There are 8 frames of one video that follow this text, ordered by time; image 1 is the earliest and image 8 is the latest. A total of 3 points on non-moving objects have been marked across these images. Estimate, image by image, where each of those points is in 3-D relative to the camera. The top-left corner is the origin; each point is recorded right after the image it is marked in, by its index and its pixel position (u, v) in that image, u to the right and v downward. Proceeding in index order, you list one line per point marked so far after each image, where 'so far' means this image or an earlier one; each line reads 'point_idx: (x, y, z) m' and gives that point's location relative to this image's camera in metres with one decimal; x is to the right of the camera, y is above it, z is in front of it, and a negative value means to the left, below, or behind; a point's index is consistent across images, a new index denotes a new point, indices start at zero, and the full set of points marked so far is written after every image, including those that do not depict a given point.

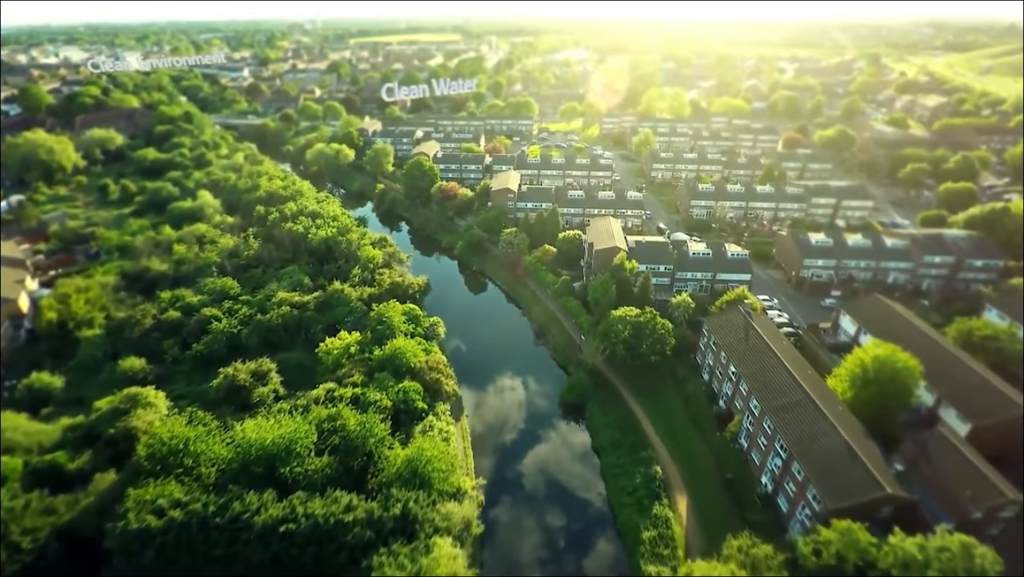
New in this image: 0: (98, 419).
0: (-15.9, -5.1, +18.7) m
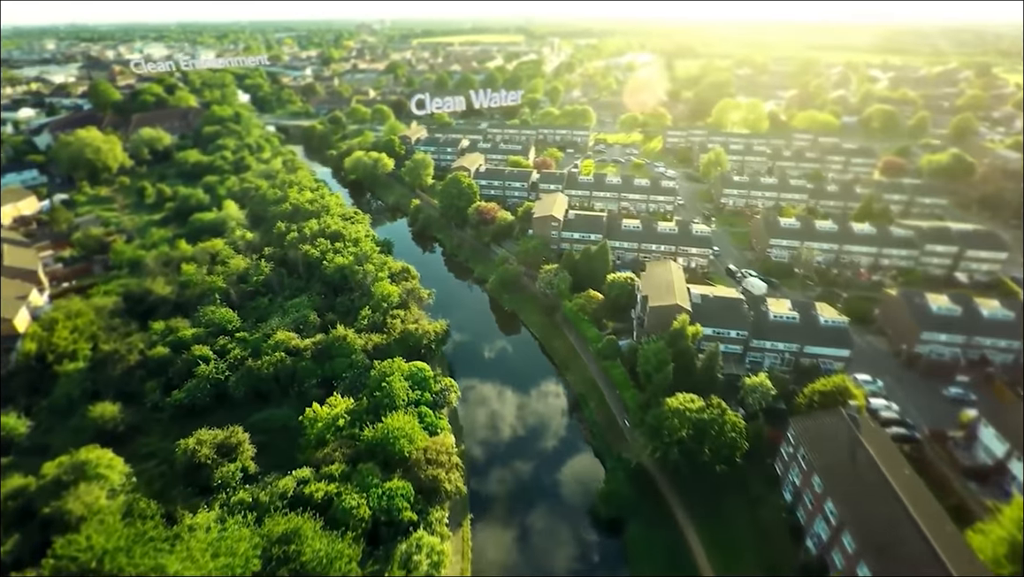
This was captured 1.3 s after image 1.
0: (-15.4, -6.6, +16.0) m
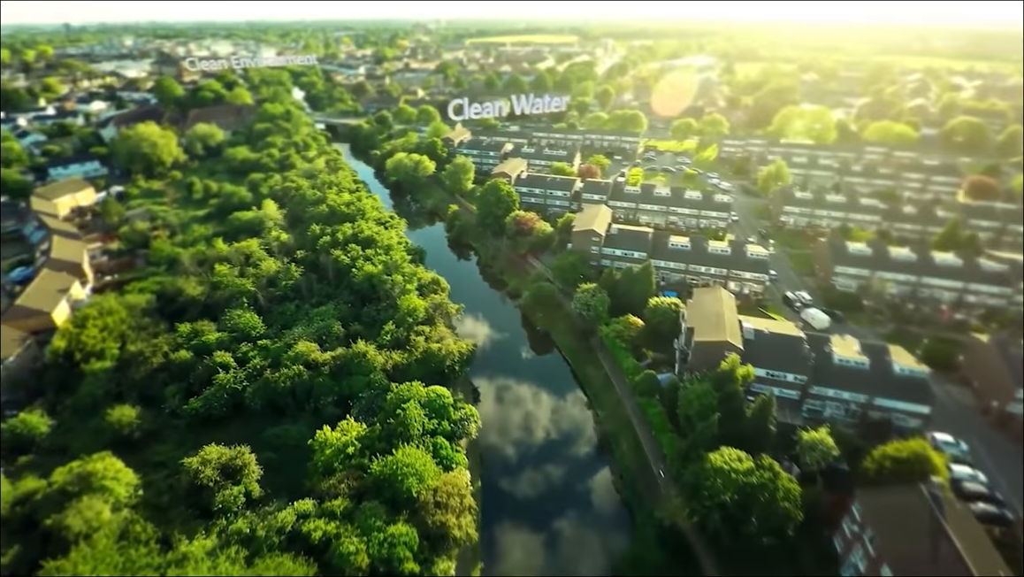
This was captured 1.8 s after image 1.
0: (-14.9, -6.7, +15.7) m
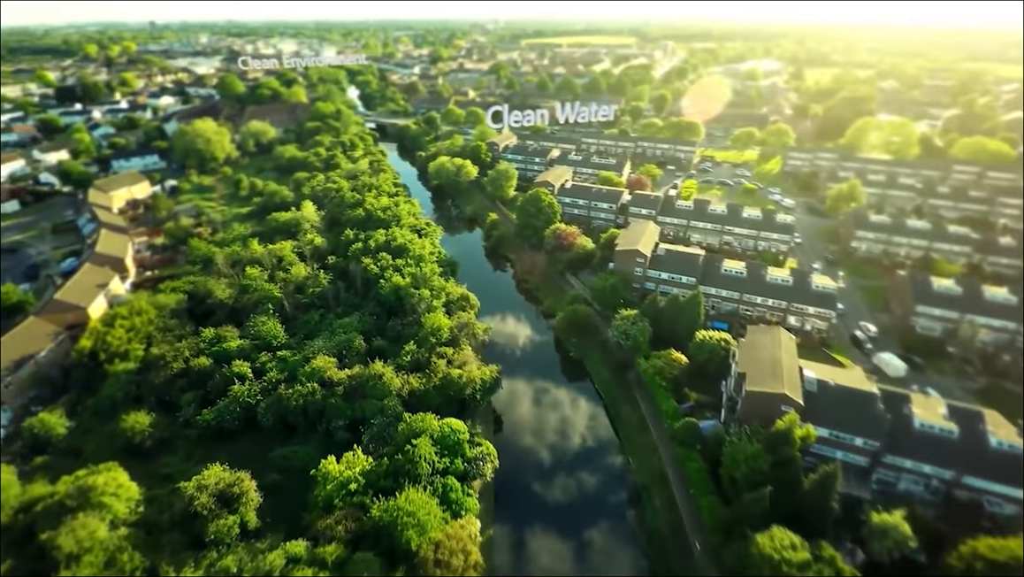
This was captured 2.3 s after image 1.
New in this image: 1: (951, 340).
0: (-14.5, -6.9, +15.3) m
1: (+19.2, -2.4, +21.3) m
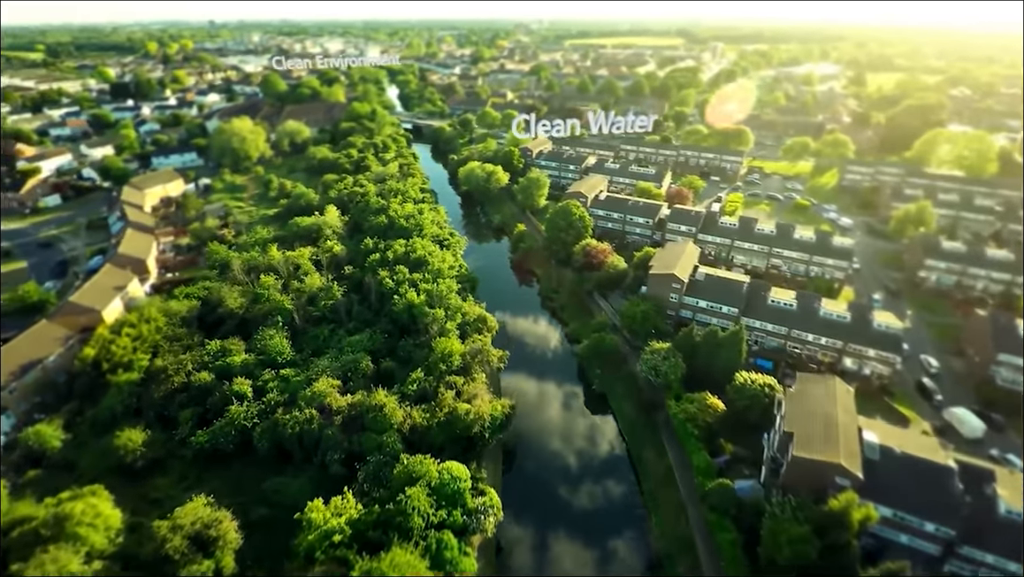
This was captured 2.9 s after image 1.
0: (-14.4, -7.3, +14.5) m
1: (+19.7, -4.2, +18.1) m
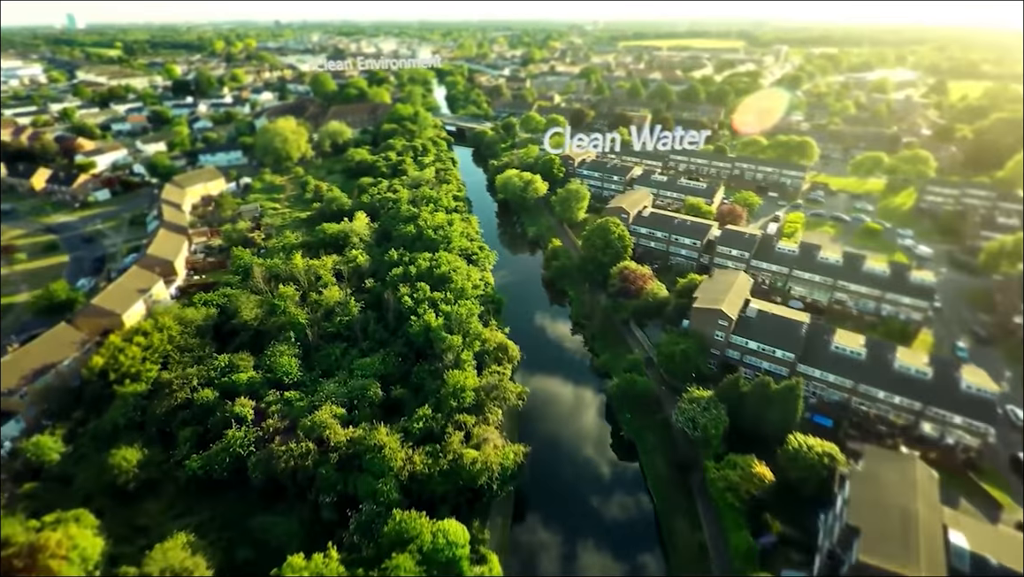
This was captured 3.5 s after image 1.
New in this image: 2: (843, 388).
0: (-14.4, -7.7, +13.7) m
1: (+20.1, -6.4, +14.5) m
2: (+13.1, -3.8, +19.4) m
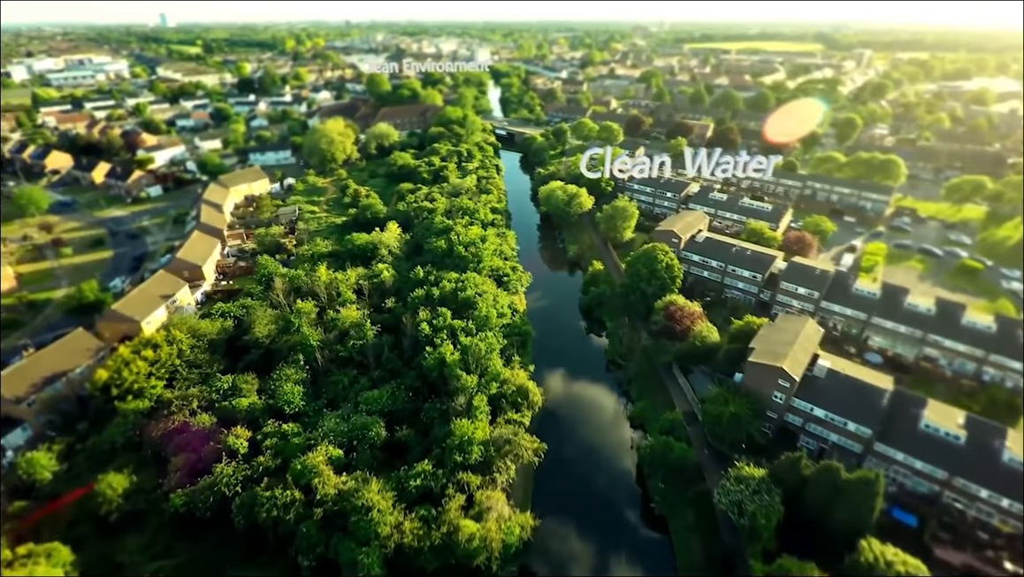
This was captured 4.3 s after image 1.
0: (-14.5, -8.3, +12.8) m
1: (+19.9, -8.9, +10.2) m
2: (+13.6, -5.9, +15.8) m
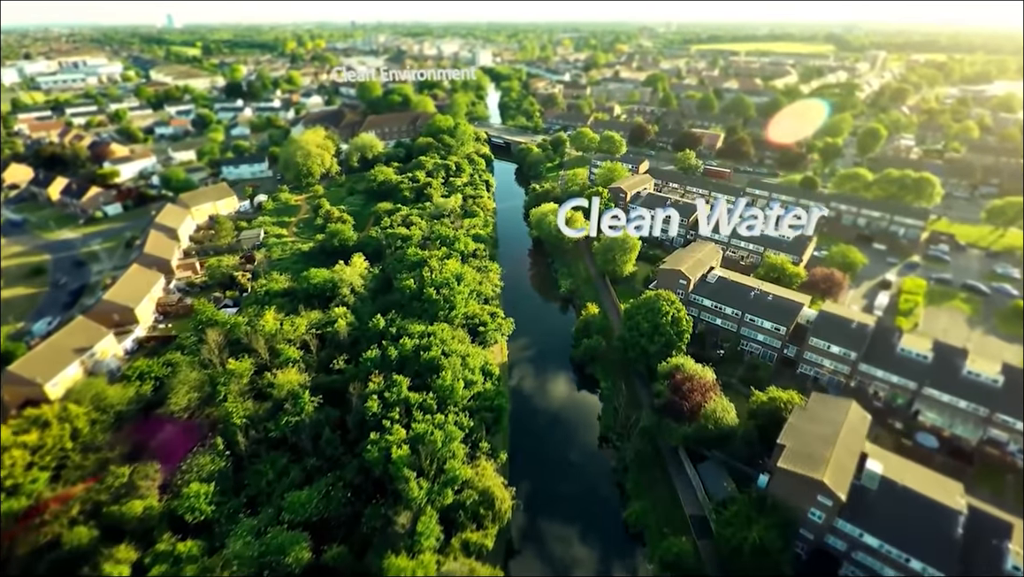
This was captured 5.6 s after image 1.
0: (-15.8, -10.5, +9.0) m
1: (+18.6, -11.3, +6.0) m
2: (+12.4, -8.3, +11.6) m
